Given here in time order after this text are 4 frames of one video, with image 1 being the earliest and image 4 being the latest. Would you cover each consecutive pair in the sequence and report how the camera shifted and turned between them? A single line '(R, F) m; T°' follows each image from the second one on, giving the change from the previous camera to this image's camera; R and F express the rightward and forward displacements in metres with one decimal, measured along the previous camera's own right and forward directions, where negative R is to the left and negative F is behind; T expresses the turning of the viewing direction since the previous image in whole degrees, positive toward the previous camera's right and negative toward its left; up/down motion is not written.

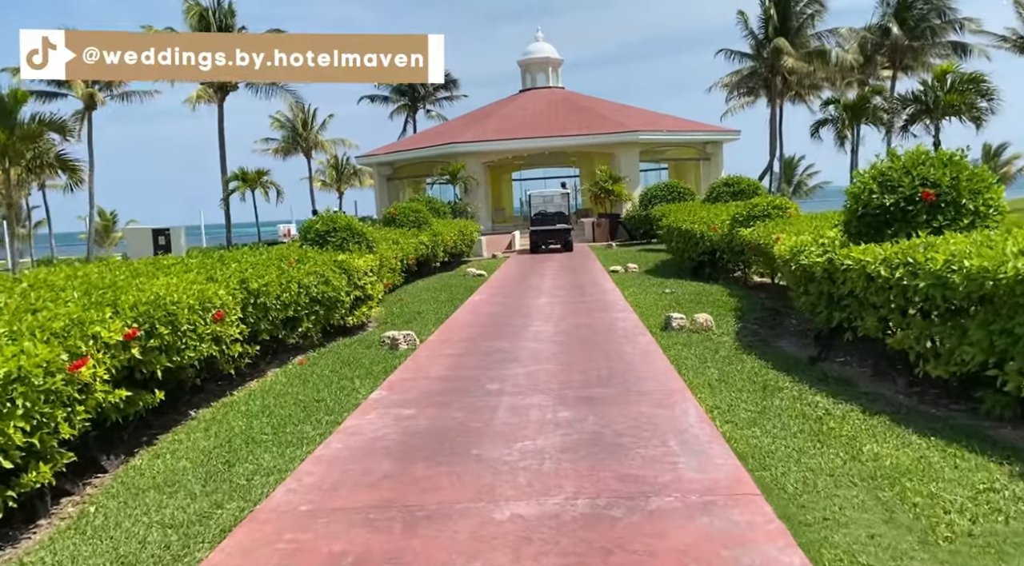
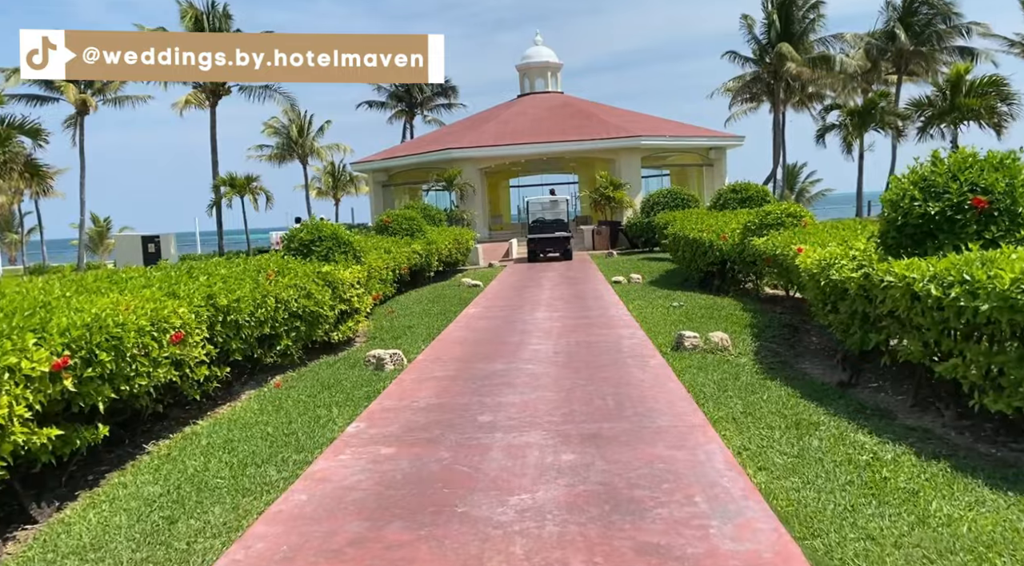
(0.0, +0.7) m; 0°
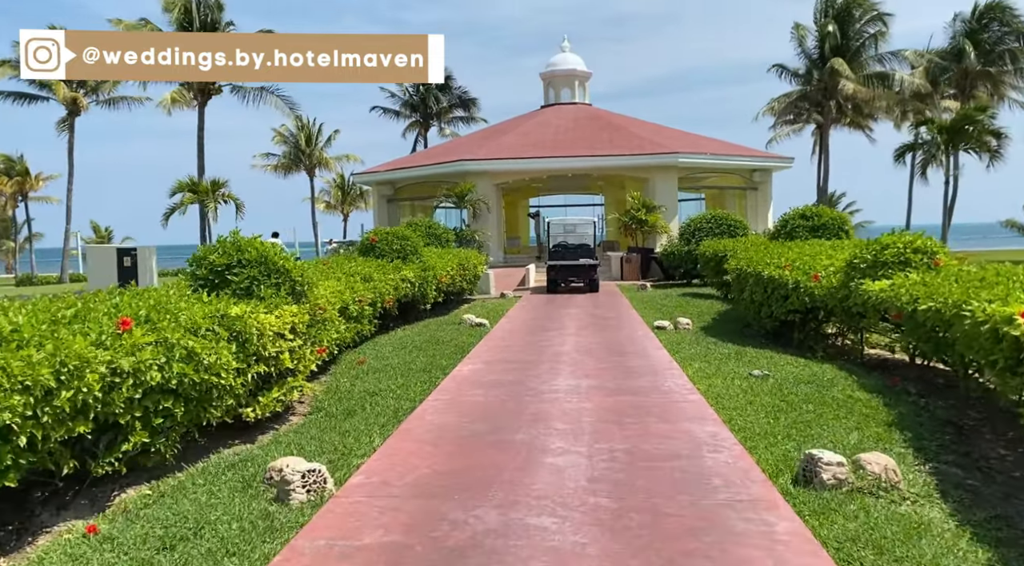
(+0.1, +3.2) m; -1°
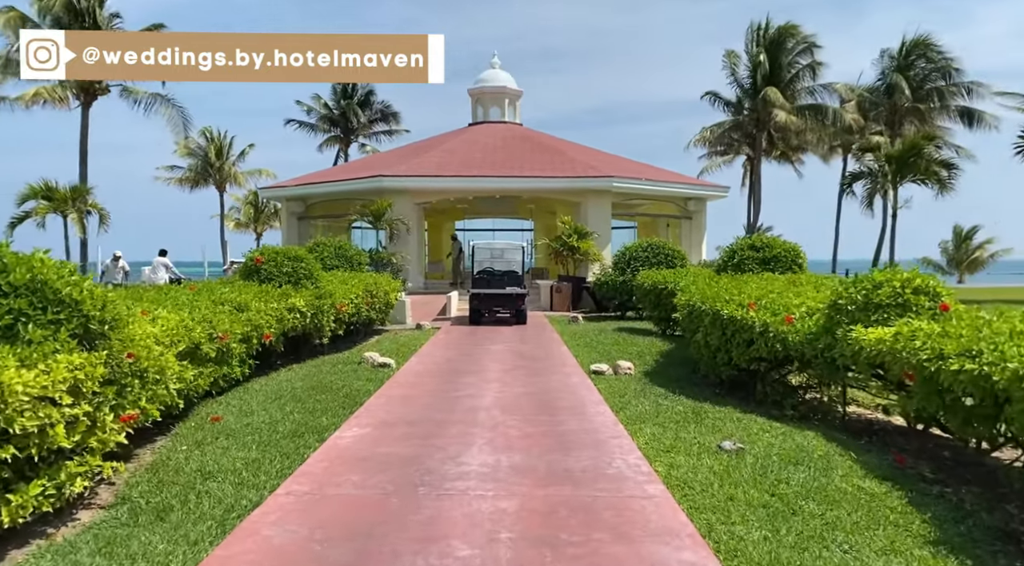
(+0.2, +1.9) m; +6°
